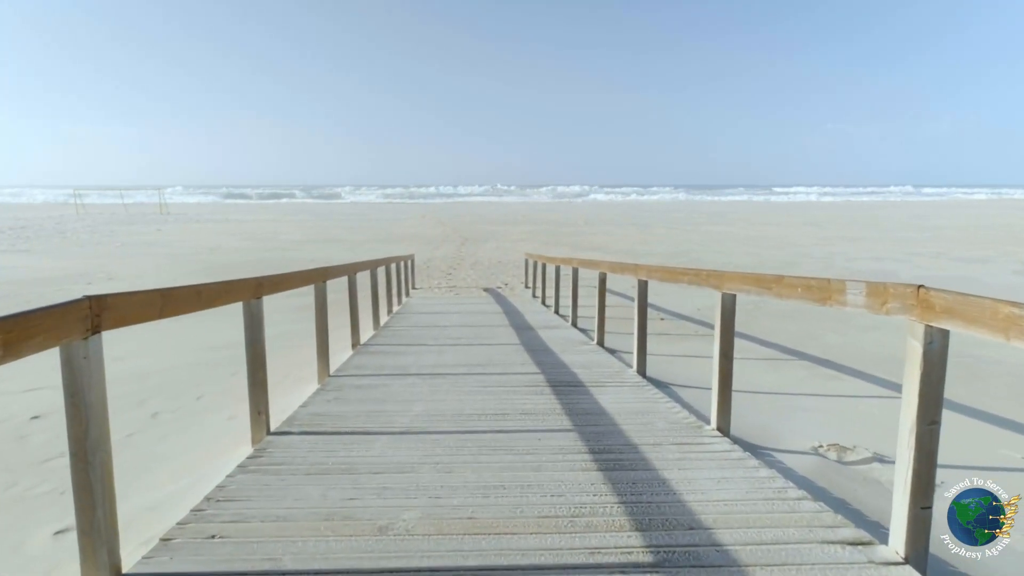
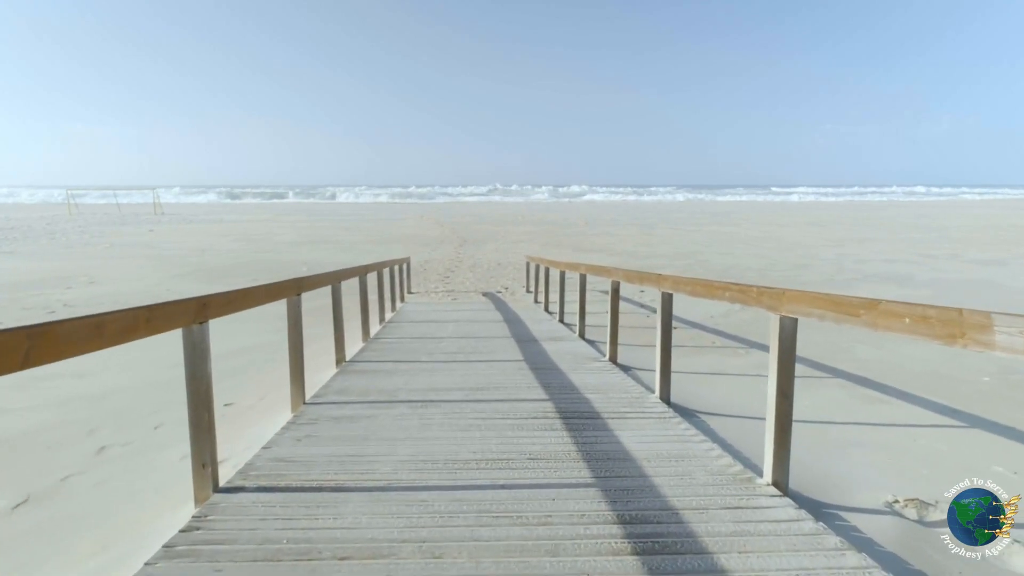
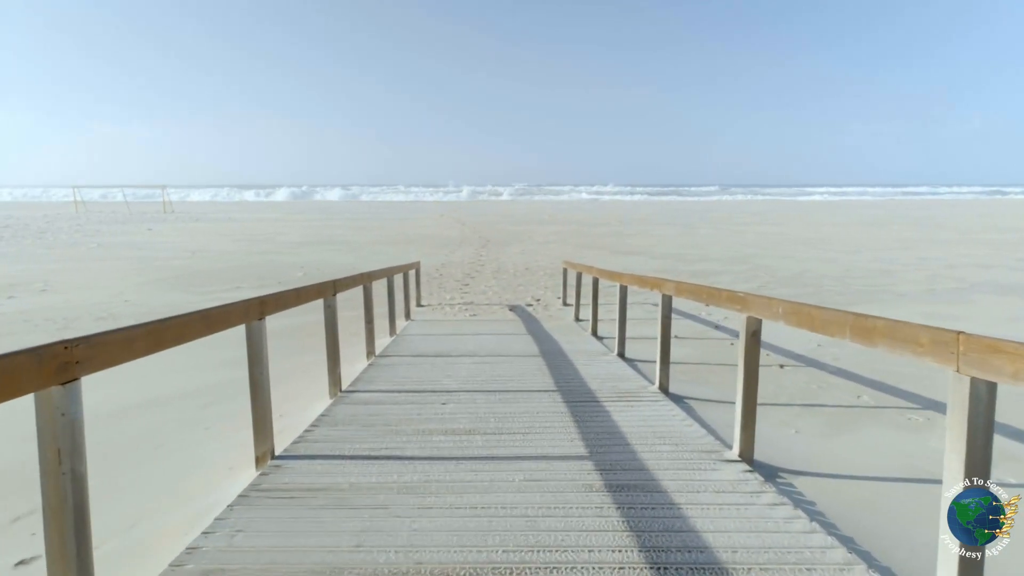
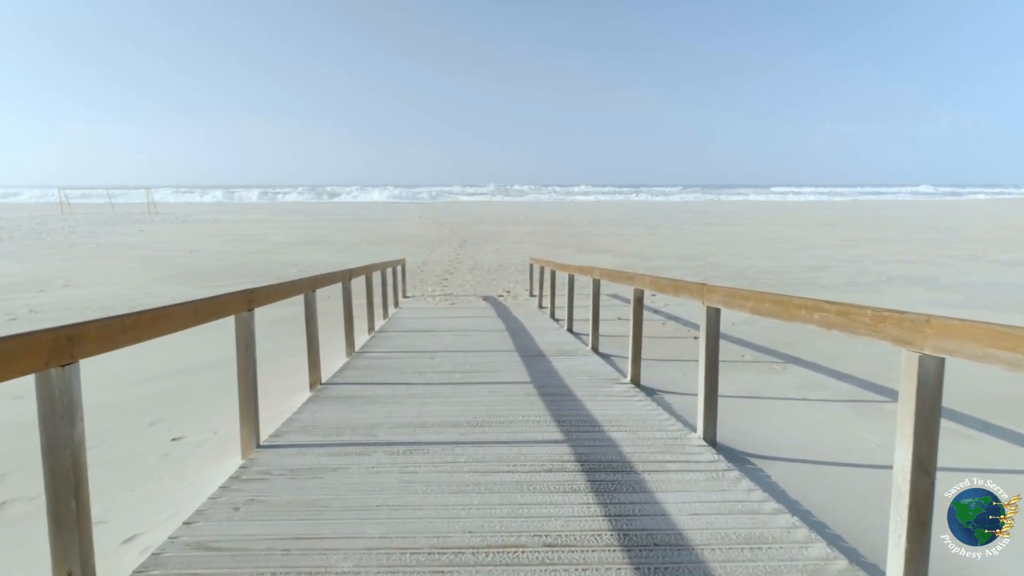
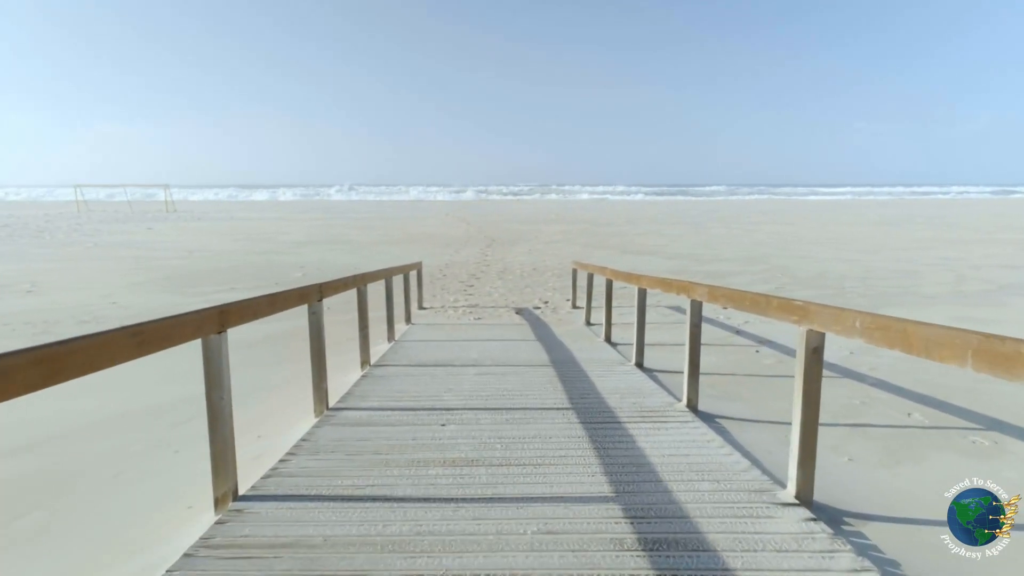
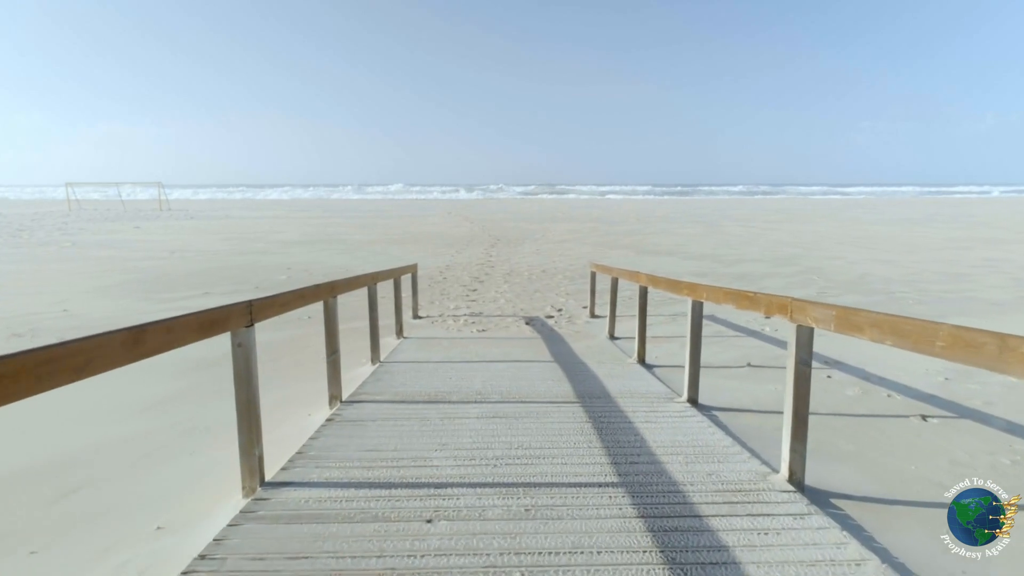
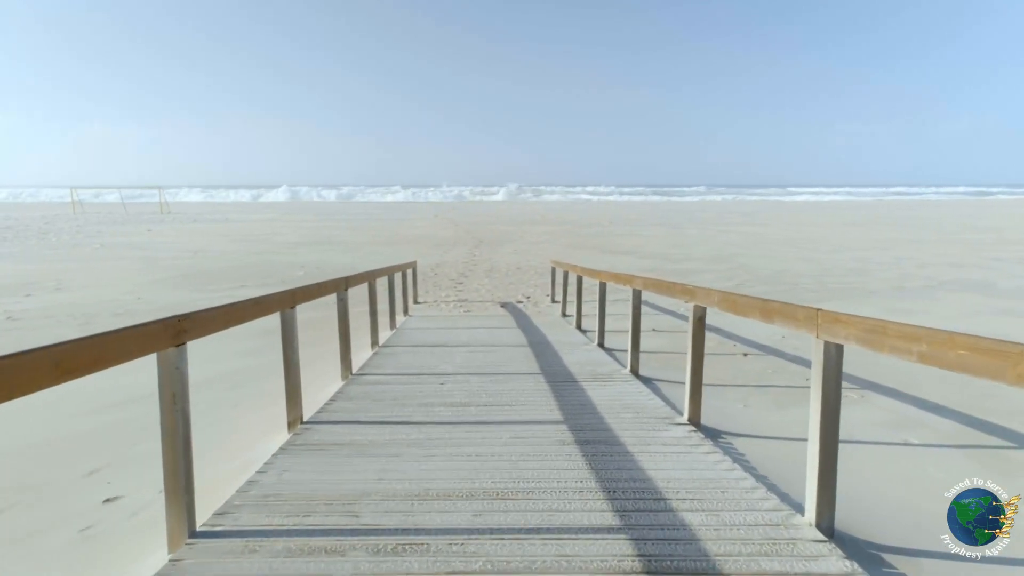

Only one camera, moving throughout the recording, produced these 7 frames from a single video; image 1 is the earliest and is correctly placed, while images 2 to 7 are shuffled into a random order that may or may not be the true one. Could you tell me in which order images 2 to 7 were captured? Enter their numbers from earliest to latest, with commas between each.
2, 4, 7, 3, 5, 6
